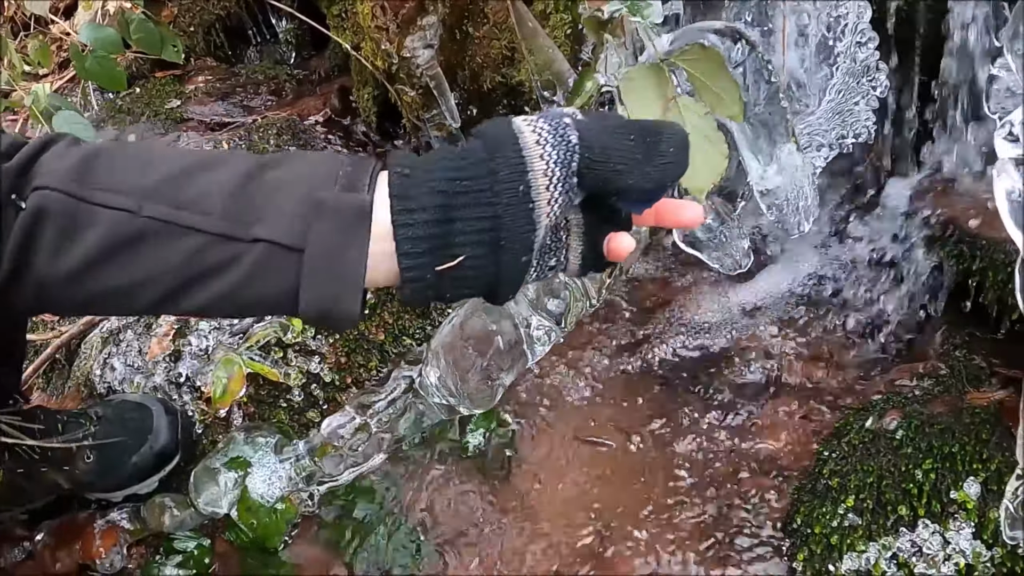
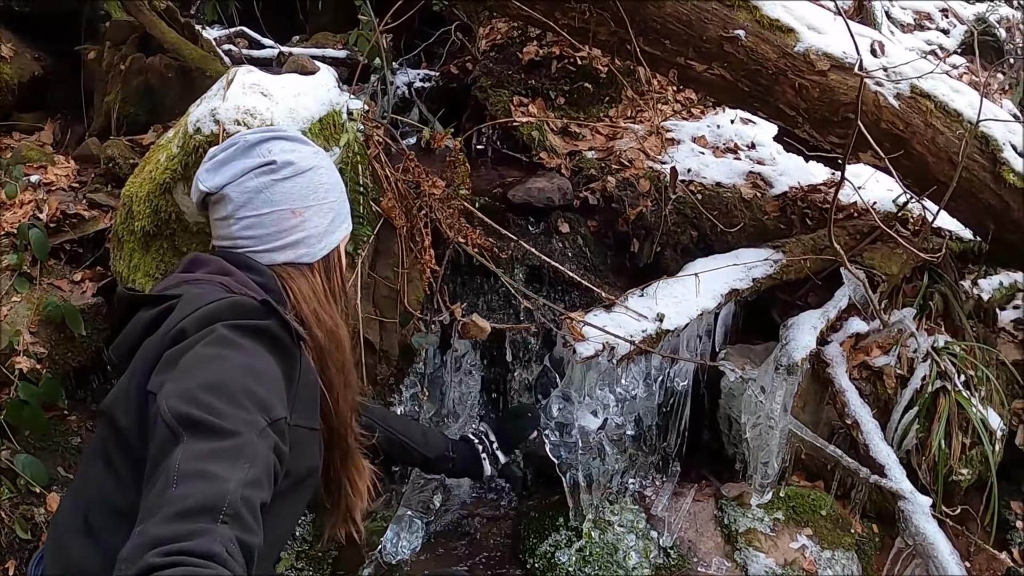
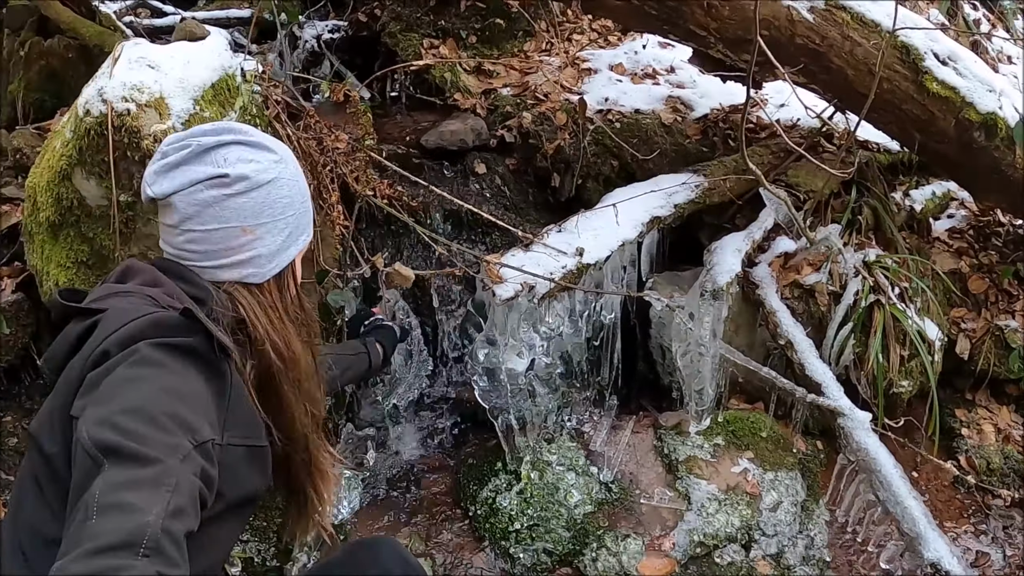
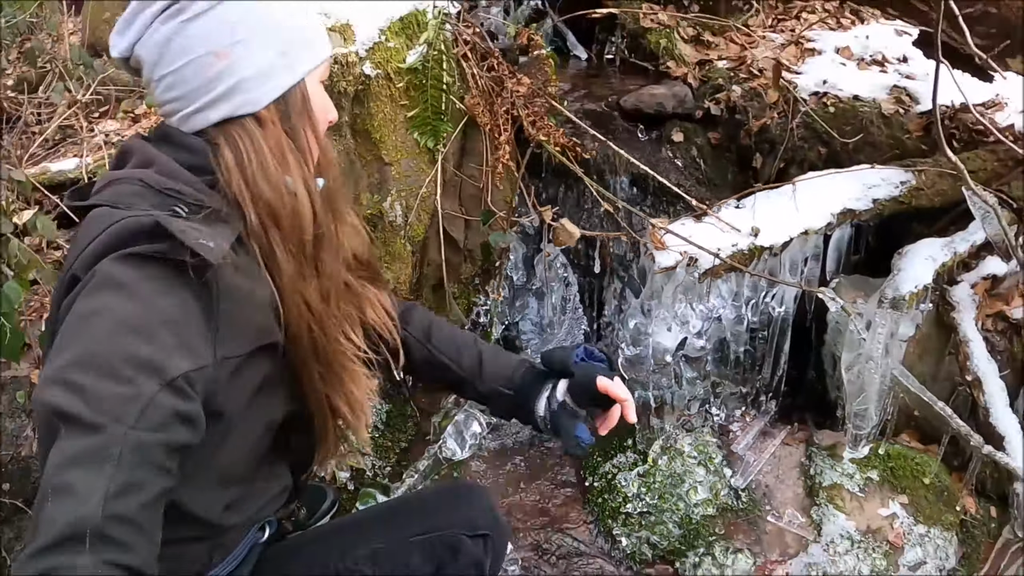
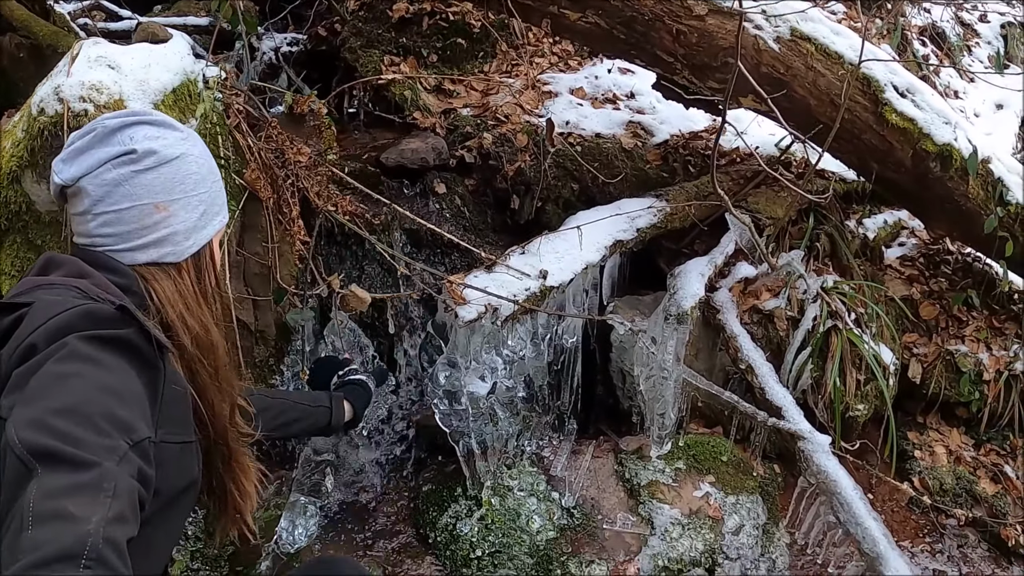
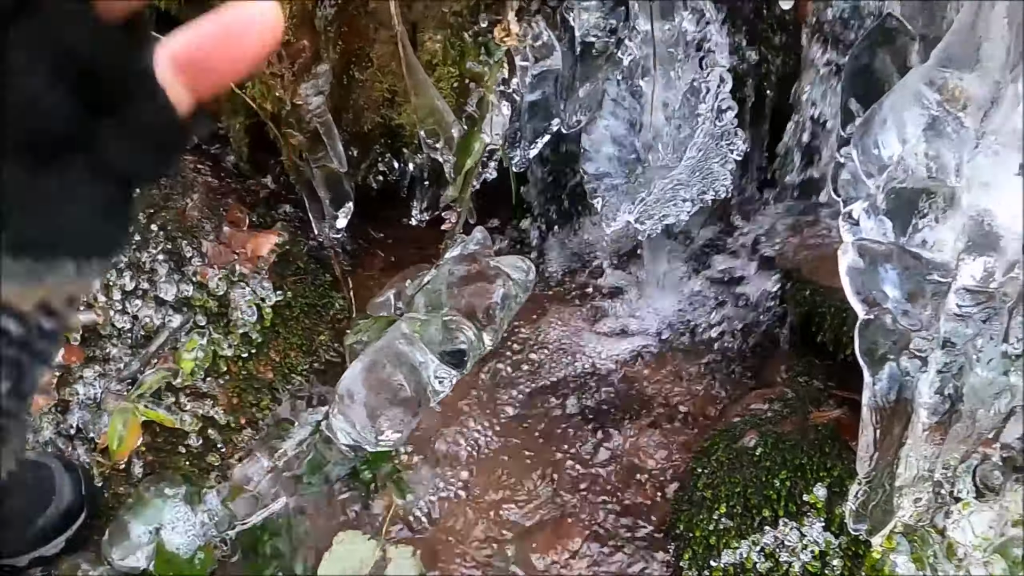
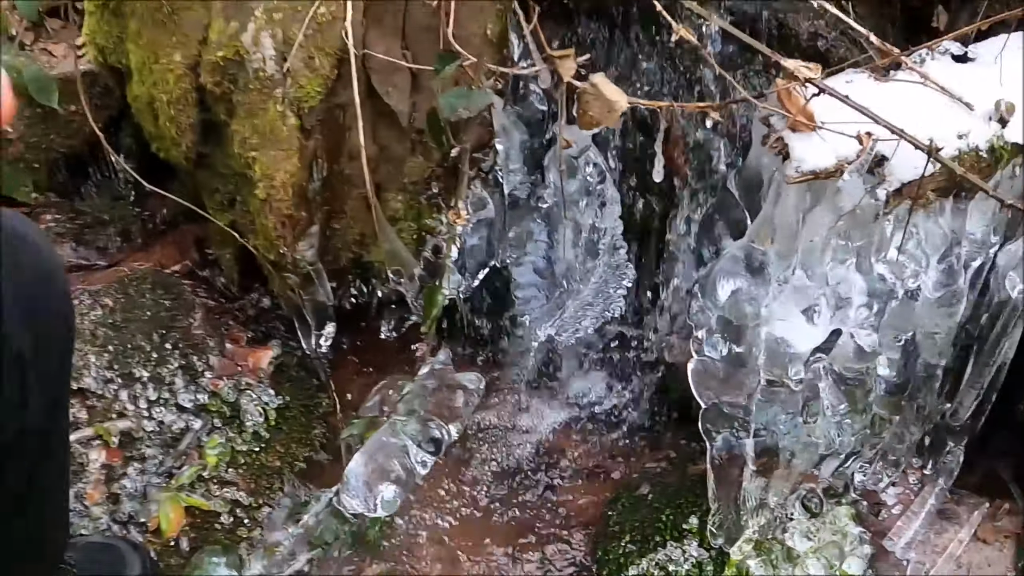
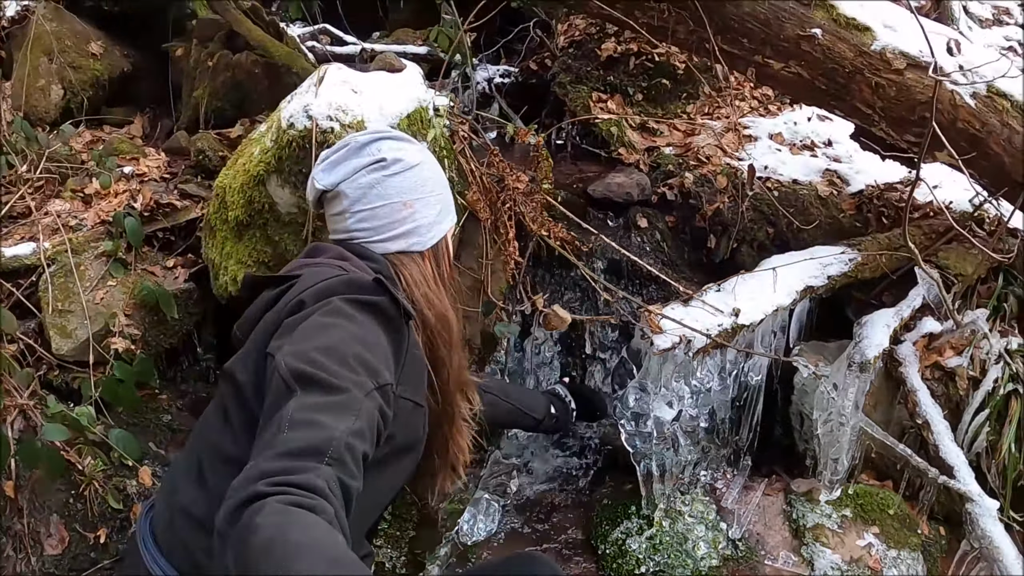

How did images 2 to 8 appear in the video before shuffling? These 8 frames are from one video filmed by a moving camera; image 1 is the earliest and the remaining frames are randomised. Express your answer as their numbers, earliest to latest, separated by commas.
6, 7, 4, 8, 2, 5, 3
